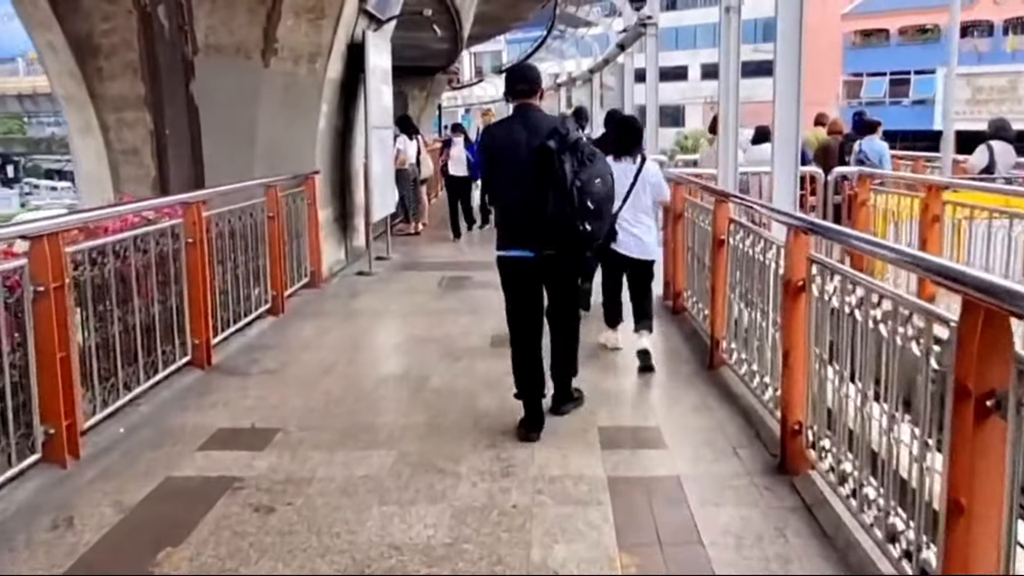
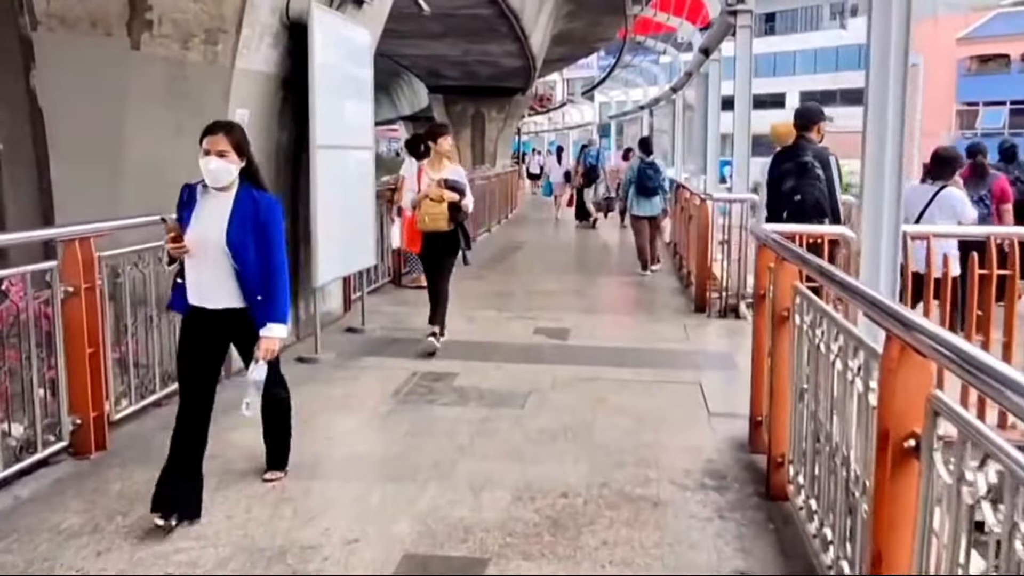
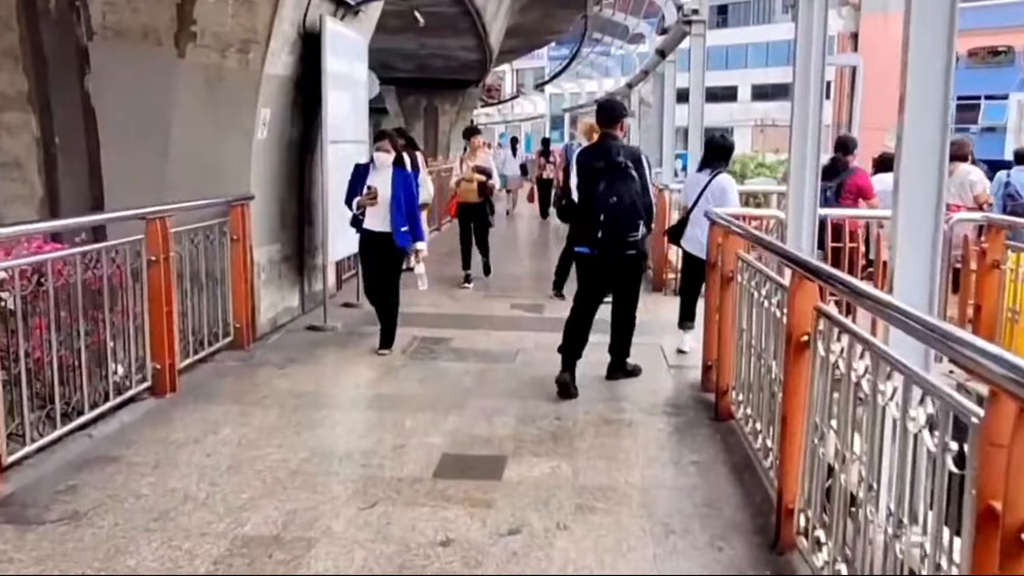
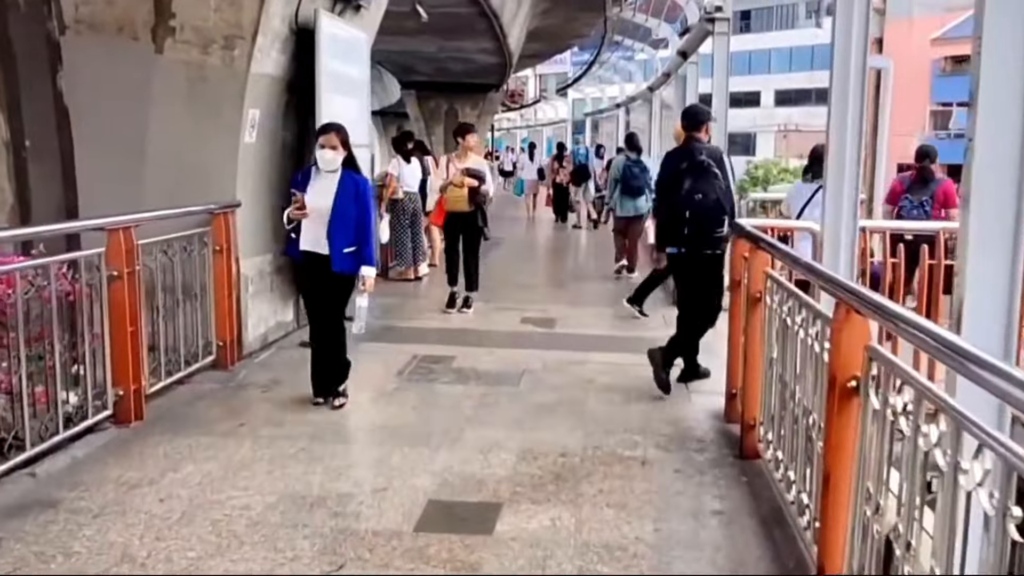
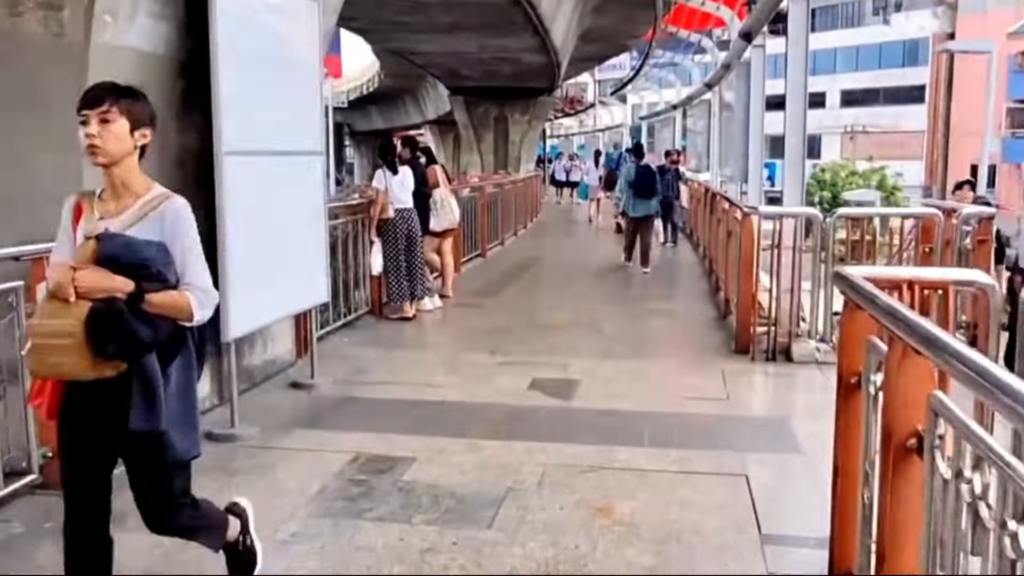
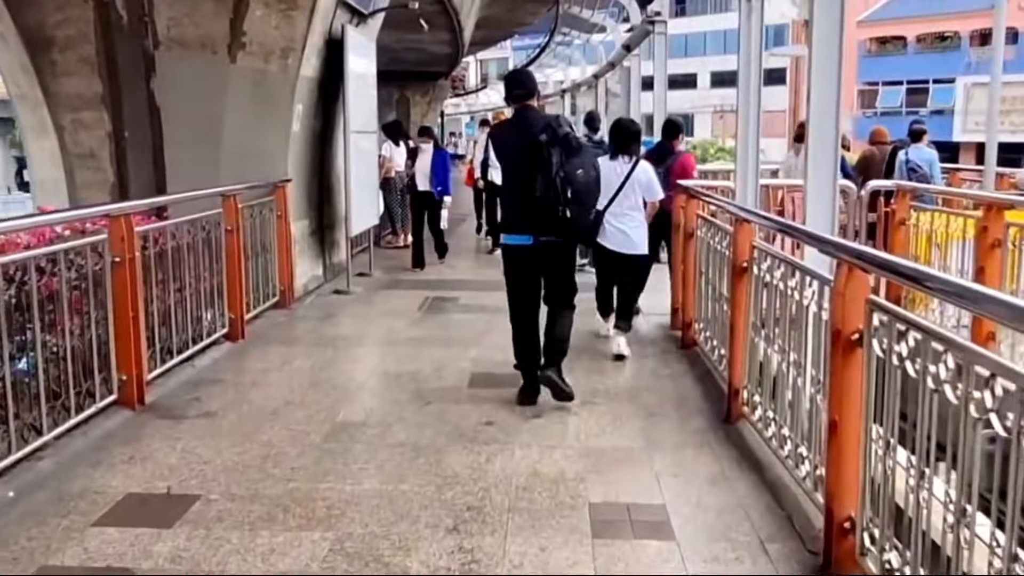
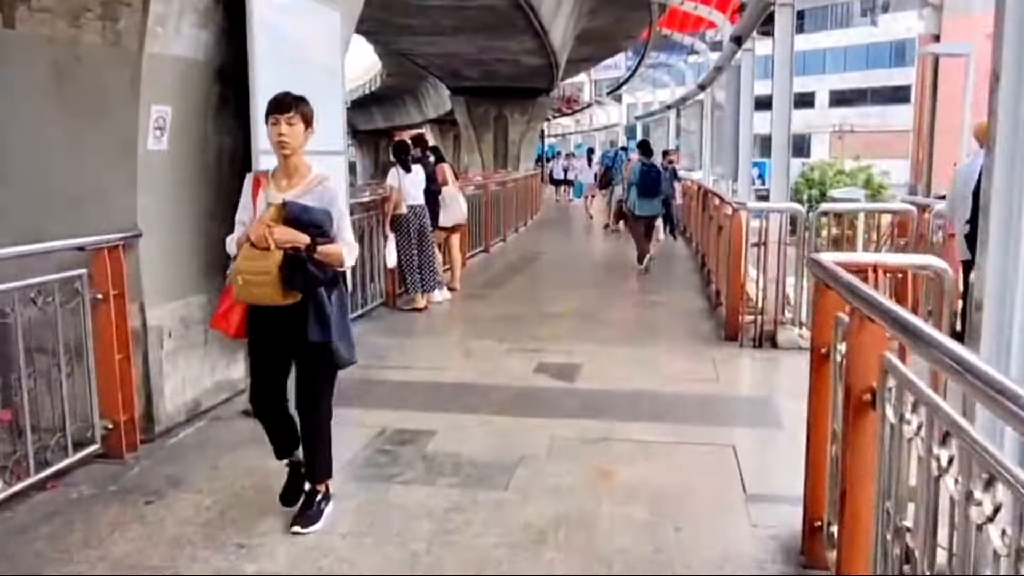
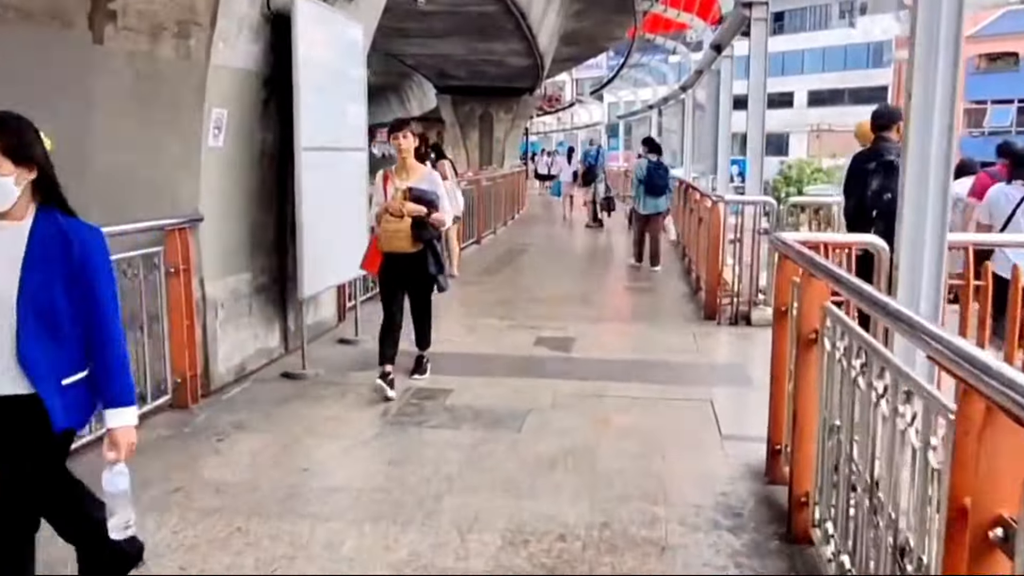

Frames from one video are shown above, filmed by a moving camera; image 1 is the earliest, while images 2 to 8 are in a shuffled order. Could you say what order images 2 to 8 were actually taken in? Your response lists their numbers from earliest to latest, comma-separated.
6, 3, 4, 2, 8, 7, 5
